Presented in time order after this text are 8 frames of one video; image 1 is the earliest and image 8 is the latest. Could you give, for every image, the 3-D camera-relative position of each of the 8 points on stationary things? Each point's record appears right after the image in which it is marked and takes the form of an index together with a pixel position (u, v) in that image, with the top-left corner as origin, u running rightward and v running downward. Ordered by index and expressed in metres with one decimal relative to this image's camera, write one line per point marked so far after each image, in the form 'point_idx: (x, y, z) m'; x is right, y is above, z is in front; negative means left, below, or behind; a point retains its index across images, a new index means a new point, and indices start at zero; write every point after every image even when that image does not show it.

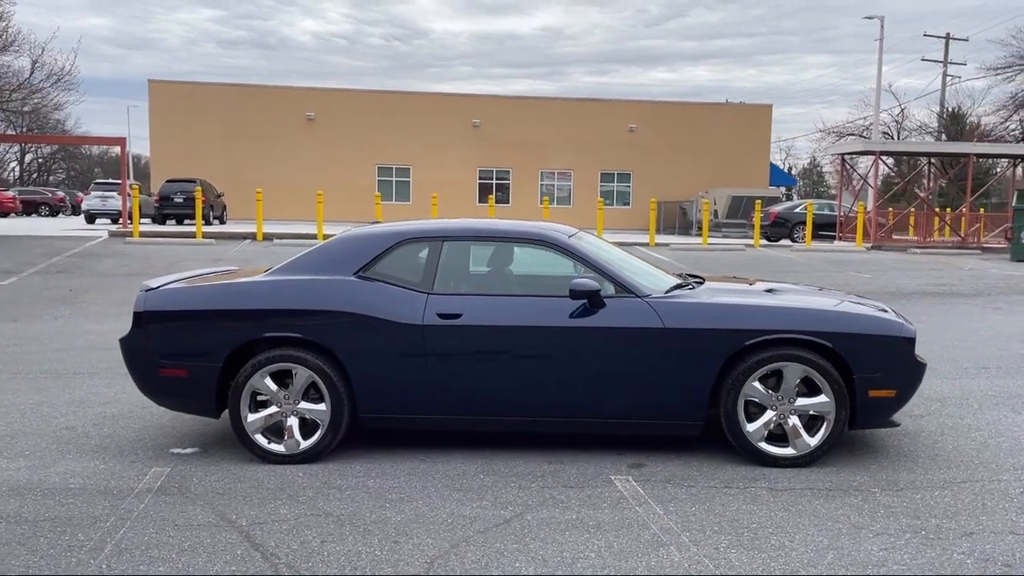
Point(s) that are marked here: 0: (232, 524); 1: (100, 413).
0: (-1.4, -1.2, +4.5) m
1: (-3.2, -1.0, +7.0) m
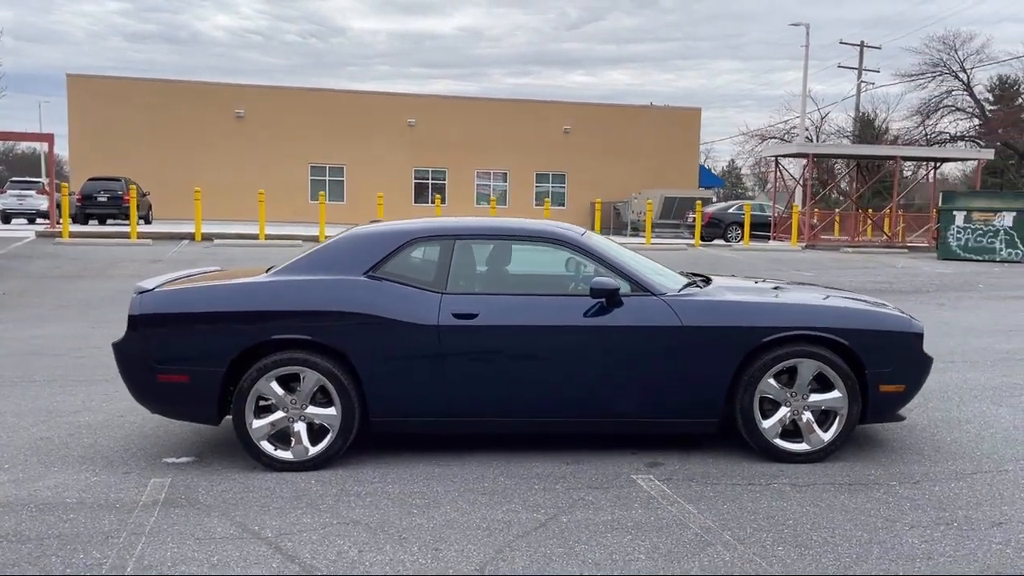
0: (-1.2, -1.2, +4.3) m
1: (-3.2, -1.0, +6.6) m
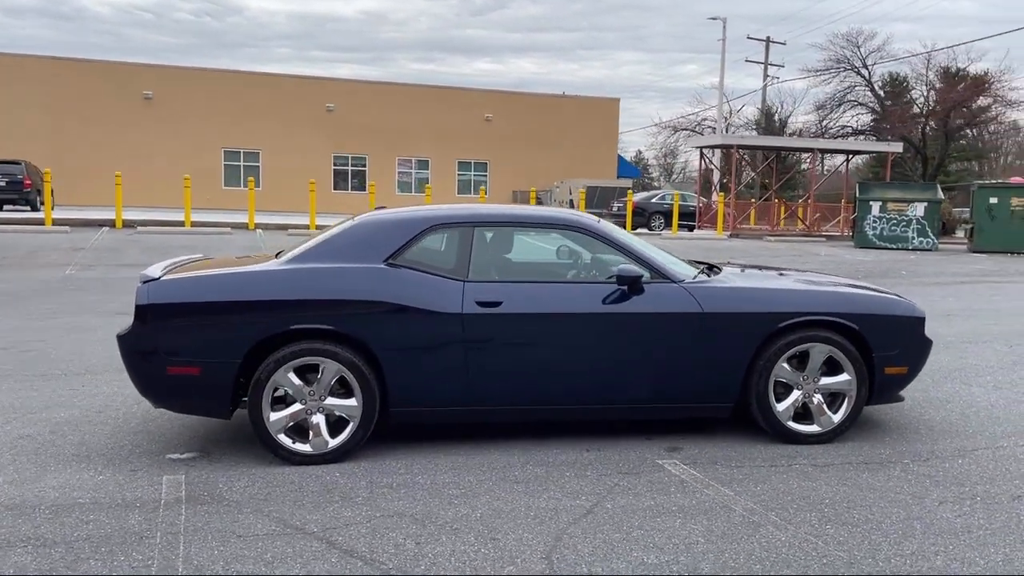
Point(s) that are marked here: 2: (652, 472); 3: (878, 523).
0: (-1.0, -1.1, +4.2) m
1: (-3.2, -0.9, +6.3) m
2: (+0.8, -1.0, +5.0) m
3: (+1.7, -1.1, +4.2) m
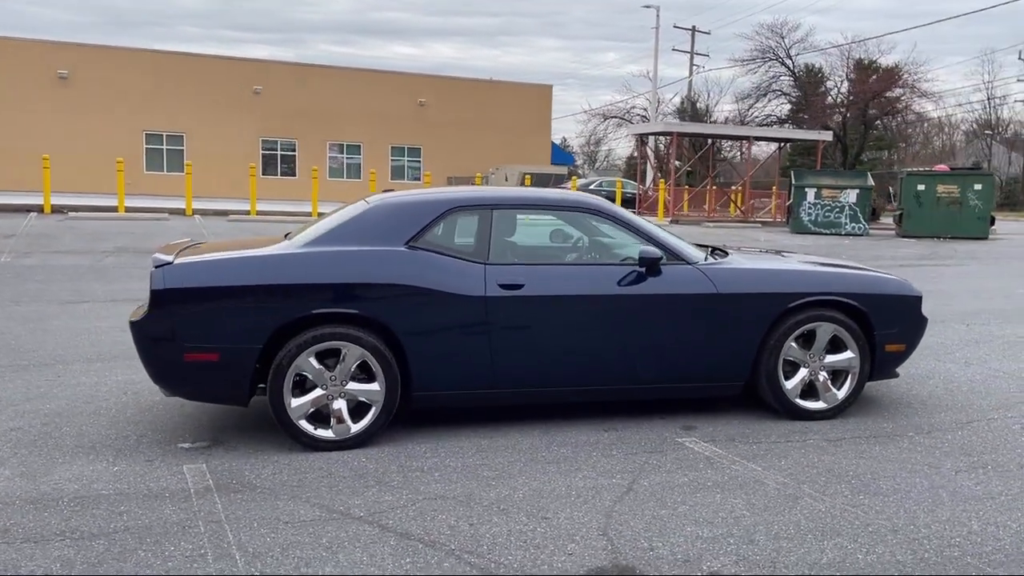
0: (-0.8, -1.1, +4.2) m
1: (-3.2, -0.8, +6.0) m
2: (+0.9, -0.9, +5.1) m
3: (+1.9, -1.0, +4.4) m
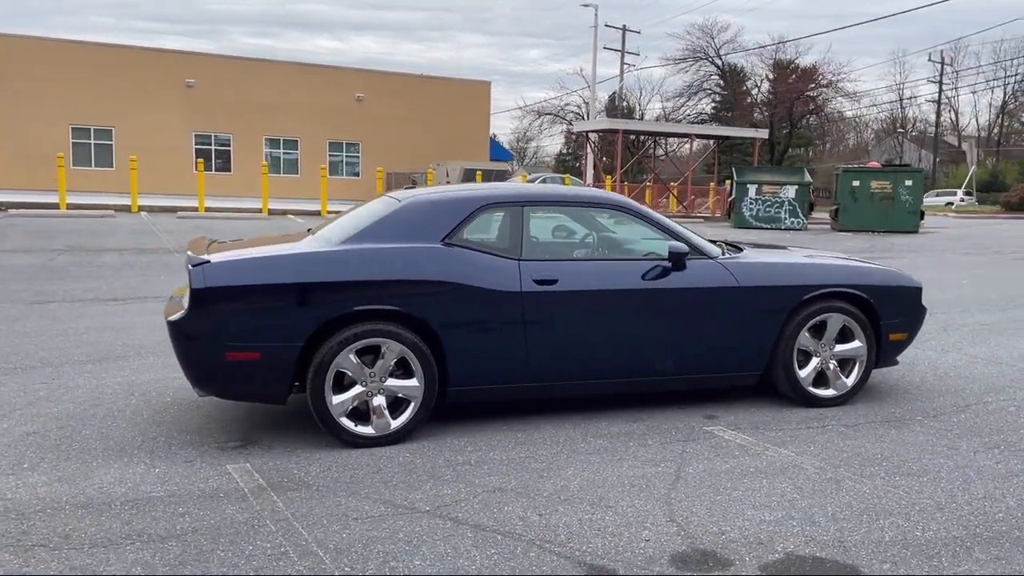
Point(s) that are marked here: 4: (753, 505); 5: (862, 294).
0: (-0.5, -1.0, +4.2) m
1: (-3.0, -0.8, +5.8) m
2: (+1.1, -0.9, +5.2) m
3: (+2.2, -1.0, +4.7) m
4: (+1.1, -1.0, +4.2) m
5: (+2.3, 0.0, +5.9) m
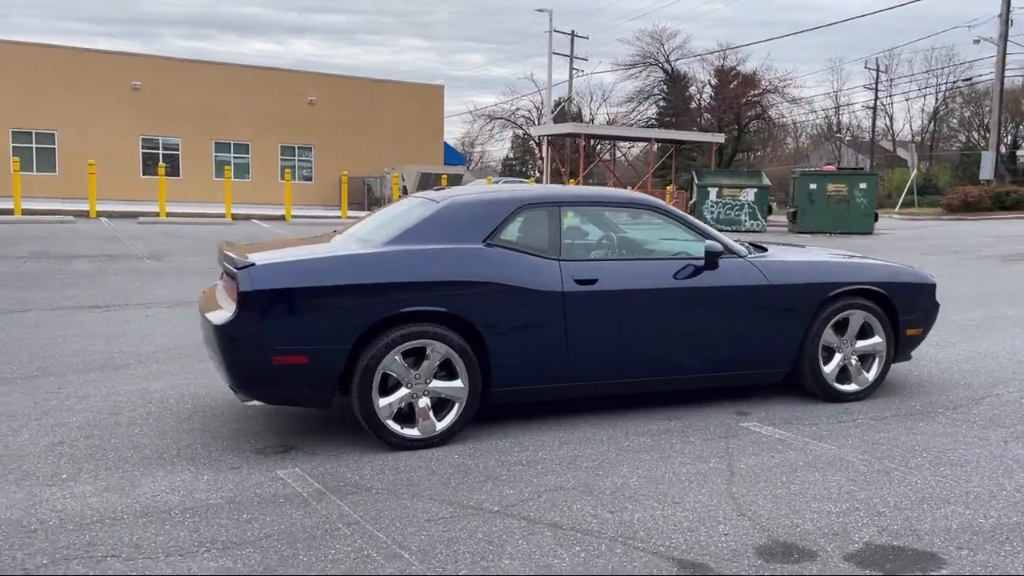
0: (-0.1, -1.0, +4.2) m
1: (-2.8, -0.9, +5.7) m
2: (+1.4, -0.9, +5.3) m
3: (+2.5, -0.9, +4.8) m
4: (+1.4, -1.0, +4.3) m
5: (+2.5, 0.0, +6.1) m
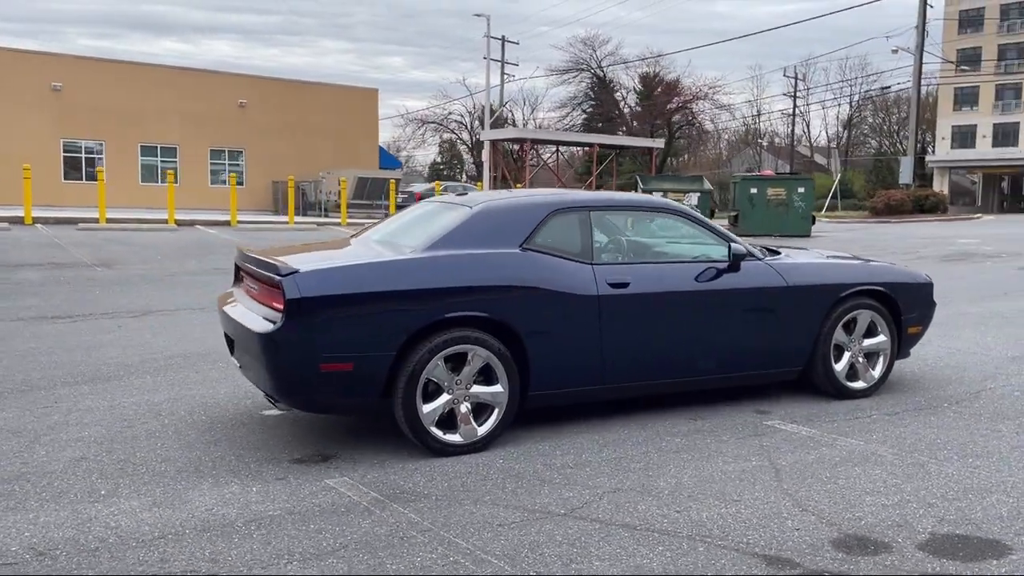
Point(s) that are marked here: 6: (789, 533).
0: (+0.2, -1.1, +4.2) m
1: (-2.6, -0.9, +5.4) m
2: (+1.6, -0.9, +5.5) m
3: (+2.7, -0.9, +5.1) m
4: (+1.7, -1.0, +4.5) m
5: (+2.6, 0.0, +6.3) m
6: (+1.2, -1.1, +4.0) m
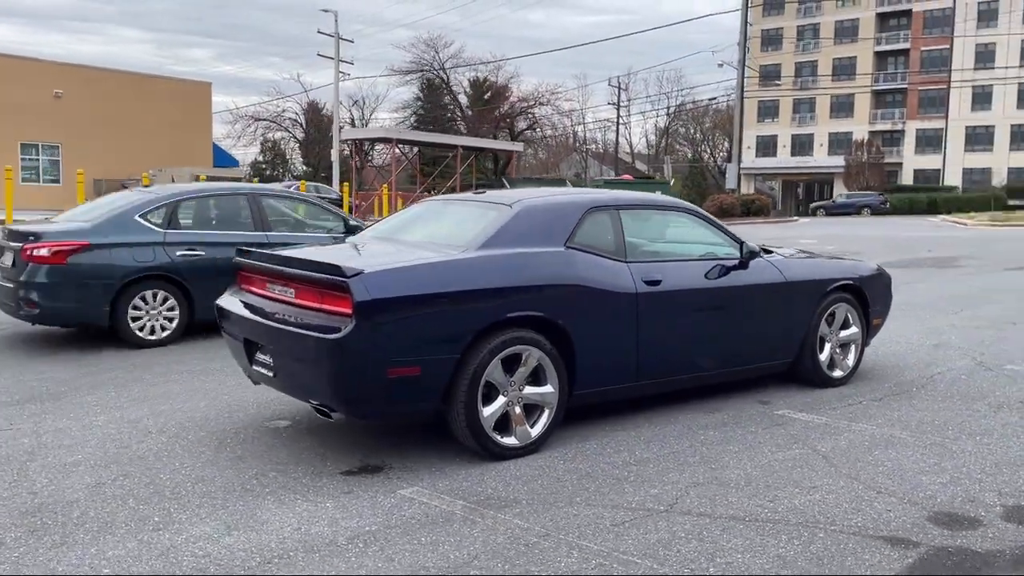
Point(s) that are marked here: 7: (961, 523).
0: (+0.7, -1.0, +4.2) m
1: (-2.3, -0.9, +4.8) m
2: (+1.8, -0.8, +5.7) m
3: (+3.0, -0.9, +5.6) m
4: (+2.1, -1.0, +4.8) m
5: (+2.6, 0.0, +6.8) m
6: (+1.7, -1.0, +4.2) m
7: (+2.0, -1.1, +4.1) m
